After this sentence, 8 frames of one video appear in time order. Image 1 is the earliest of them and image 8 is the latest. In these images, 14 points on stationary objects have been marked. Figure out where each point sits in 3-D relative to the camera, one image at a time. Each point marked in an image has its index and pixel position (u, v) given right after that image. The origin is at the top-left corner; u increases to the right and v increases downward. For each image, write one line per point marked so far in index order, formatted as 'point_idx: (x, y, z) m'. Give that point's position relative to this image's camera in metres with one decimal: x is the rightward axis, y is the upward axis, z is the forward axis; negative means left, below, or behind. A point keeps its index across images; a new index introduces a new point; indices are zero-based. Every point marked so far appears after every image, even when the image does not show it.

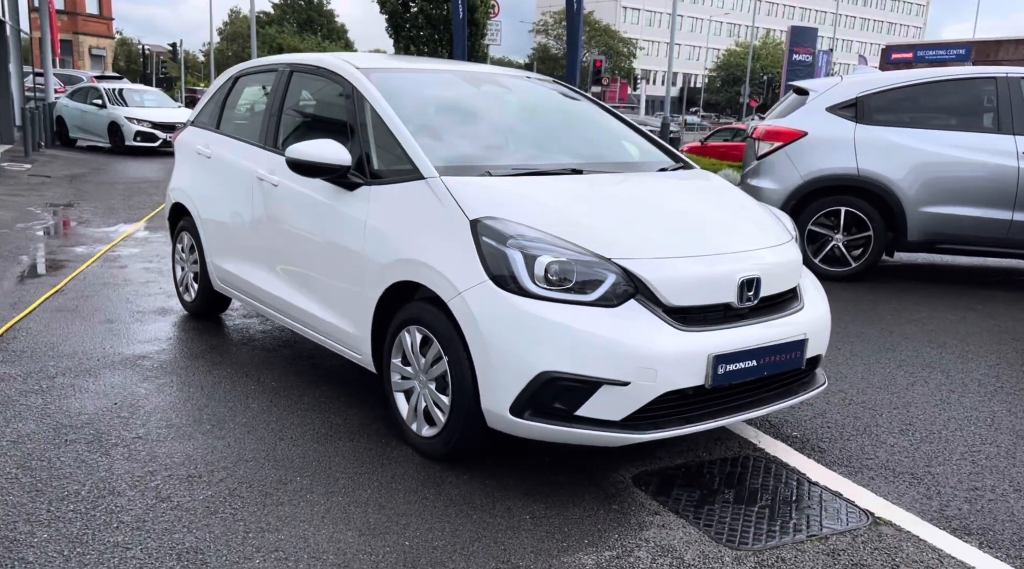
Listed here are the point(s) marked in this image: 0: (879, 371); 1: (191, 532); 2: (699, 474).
0: (+2.1, -0.5, +4.5) m
1: (-1.0, -0.8, +2.4) m
2: (+0.7, -0.7, +3.1) m
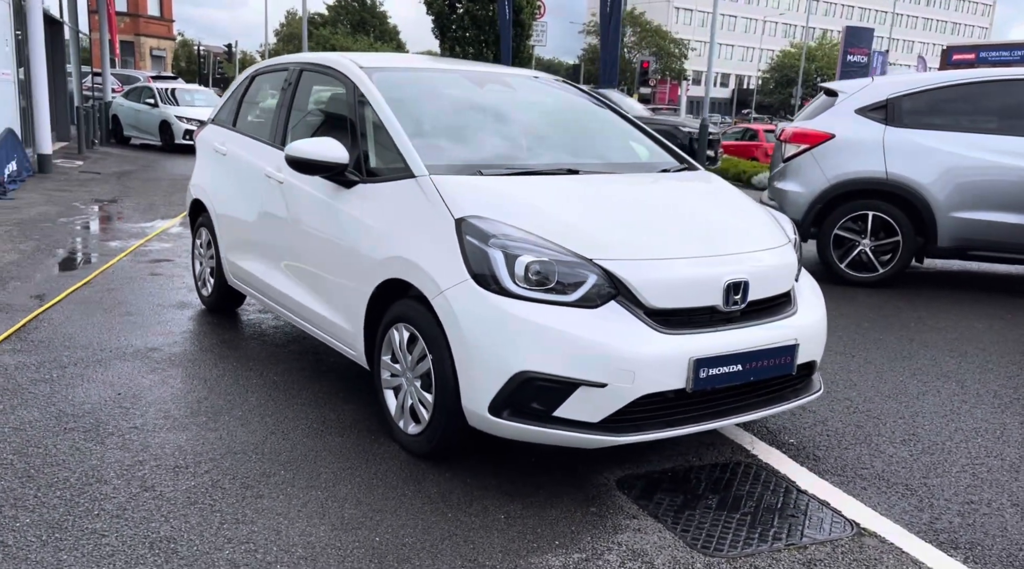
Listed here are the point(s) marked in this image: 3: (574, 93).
0: (+2.1, -0.5, +4.4) m
1: (-1.1, -0.7, +2.5) m
2: (+0.7, -0.7, +3.0) m
3: (+0.3, +1.1, +4.5) m
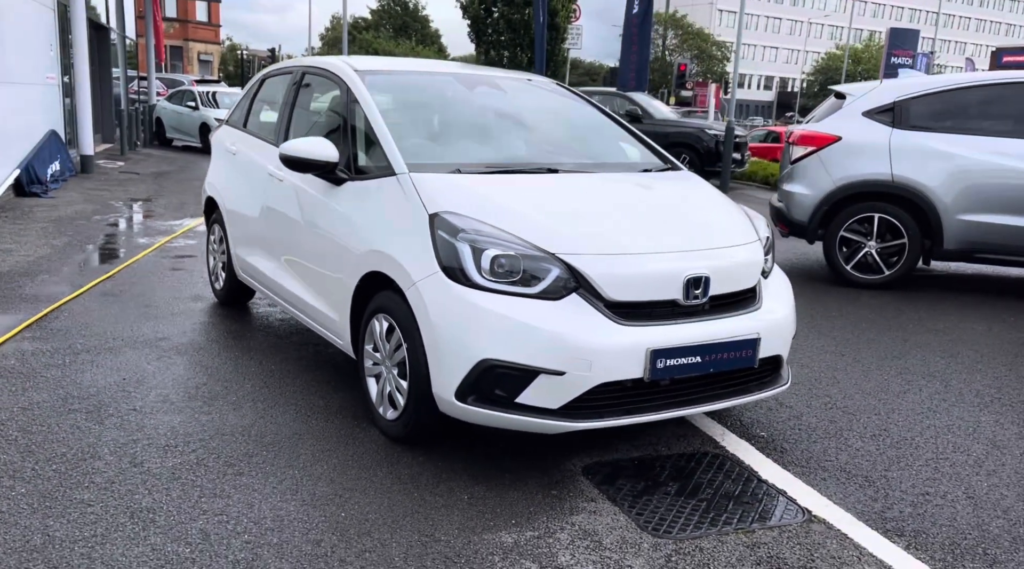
0: (+2.0, -0.5, +4.4) m
1: (-1.2, -0.7, +2.7) m
2: (+0.5, -0.7, +3.1) m
3: (+0.3, +1.1, +4.7) m
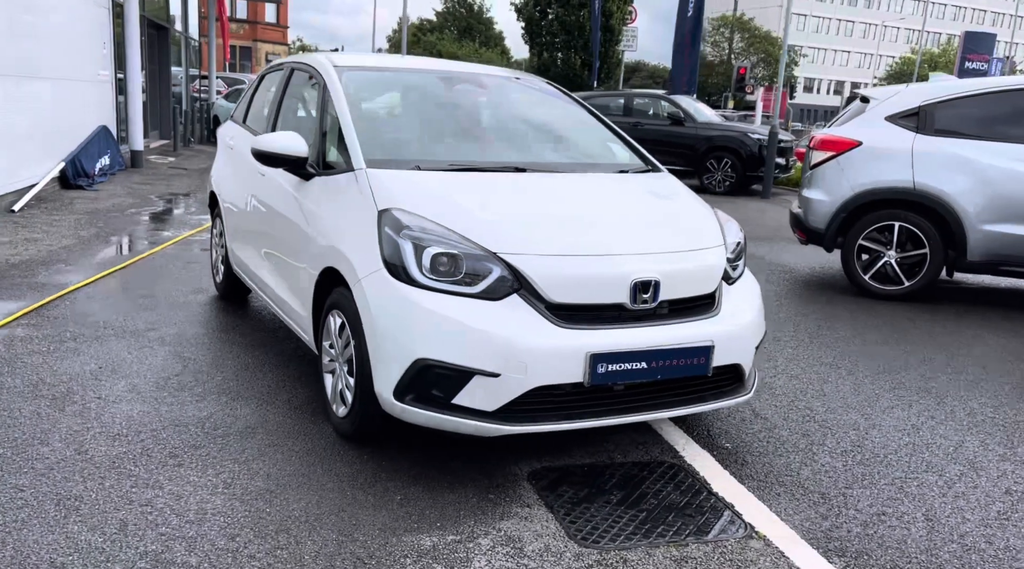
0: (+1.9, -0.6, +4.2) m
1: (-1.4, -0.7, +2.7) m
2: (+0.3, -0.7, +3.1) m
3: (+0.2, +1.1, +4.6) m
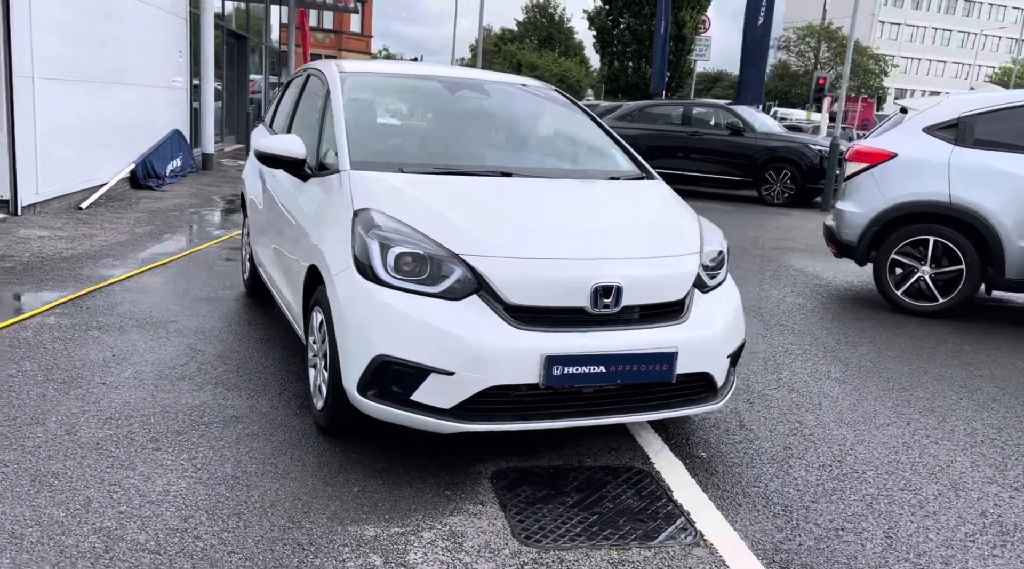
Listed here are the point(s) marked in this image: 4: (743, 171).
0: (+1.8, -0.6, +4.1) m
1: (-1.6, -0.6, +2.9) m
2: (+0.2, -0.7, +3.1) m
3: (+0.3, +1.1, +4.6) m
4: (+4.4, +2.1, +14.9) m
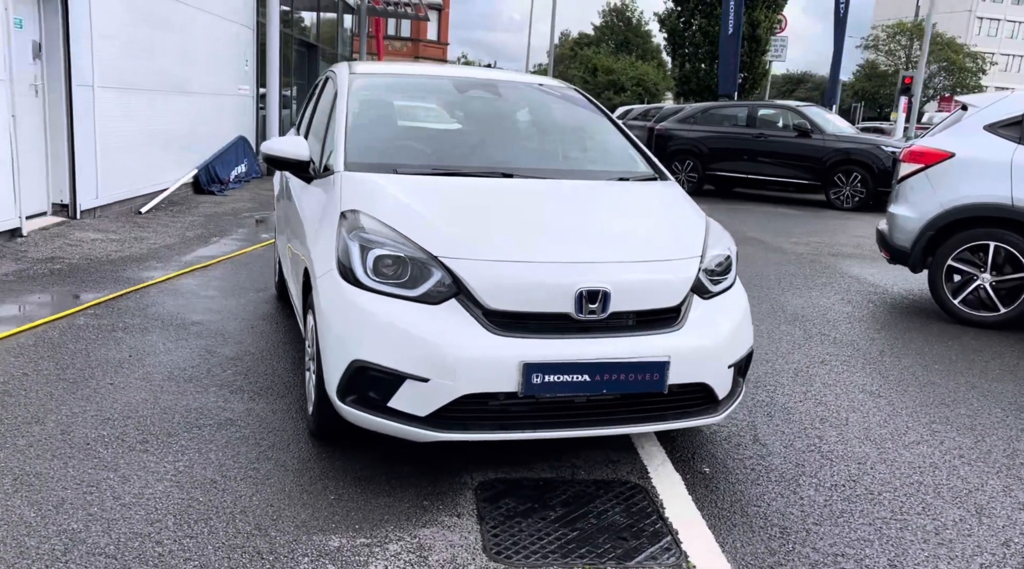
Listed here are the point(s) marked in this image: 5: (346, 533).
0: (+1.9, -0.7, +3.9) m
1: (-1.7, -0.6, +2.9) m
2: (+0.1, -0.8, +3.0) m
3: (+0.4, +1.0, +4.5) m
4: (+5.4, +2.0, +14.3) m
5: (-0.5, -0.8, +2.5) m
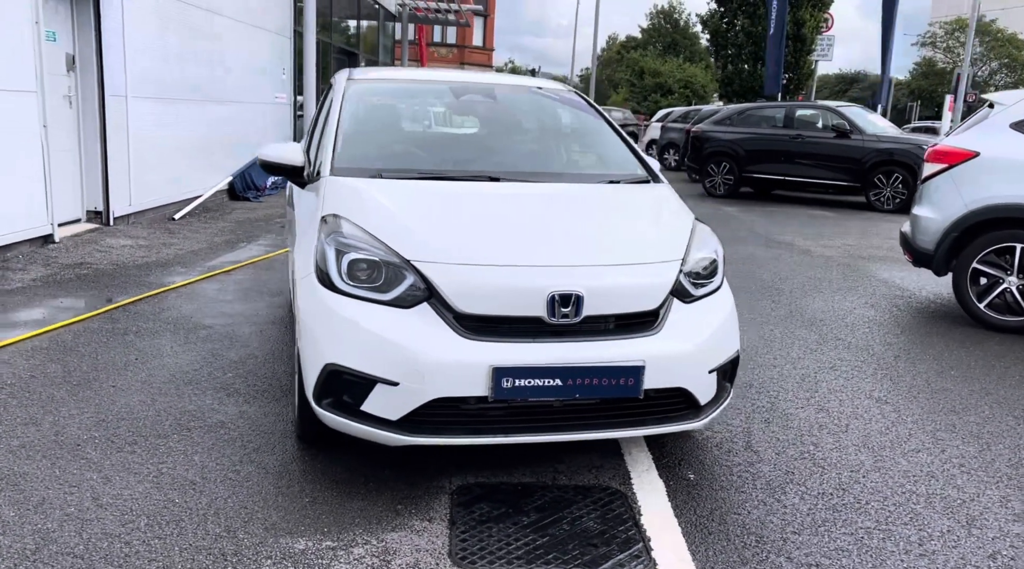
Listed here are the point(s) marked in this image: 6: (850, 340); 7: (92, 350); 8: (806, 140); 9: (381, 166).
0: (+1.8, -0.7, +3.7) m
1: (-1.8, -0.6, +3.0) m
2: (+0.1, -0.8, +2.9) m
3: (+0.4, +1.0, +4.5) m
4: (+5.9, +1.9, +14.0) m
5: (-0.6, -0.8, +2.5) m
6: (+2.4, -0.4, +5.6) m
7: (-2.4, -0.4, +4.5) m
8: (+5.2, +2.6, +14.4) m
9: (-0.6, +0.5, +3.6) m
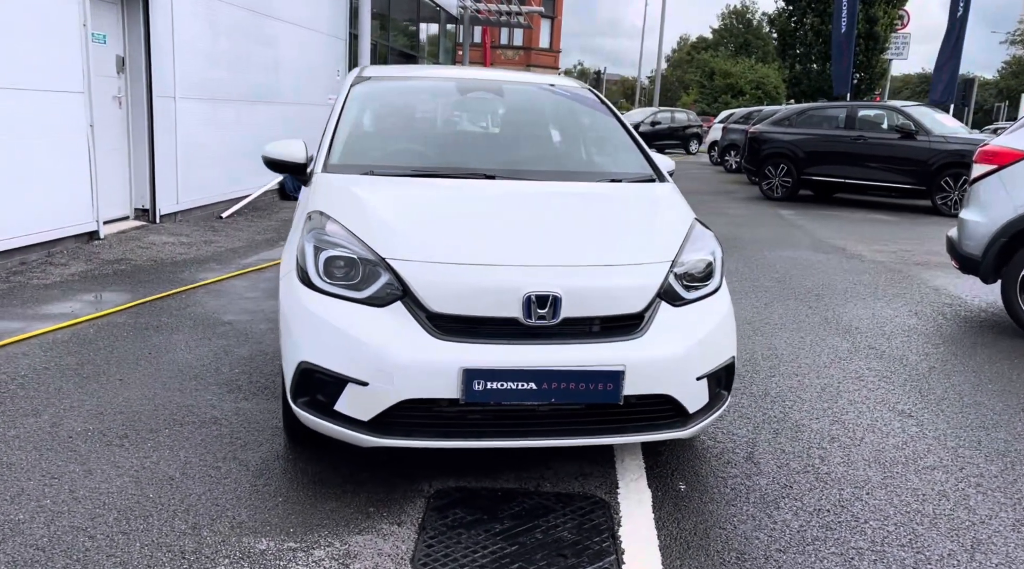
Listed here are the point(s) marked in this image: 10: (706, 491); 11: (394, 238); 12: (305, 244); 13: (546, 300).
0: (+1.8, -0.7, +3.5) m
1: (-1.8, -0.6, +3.0) m
2: (0.0, -0.8, +2.9) m
3: (+0.4, +1.0, +4.4) m
4: (+6.6, +1.8, +13.5) m
5: (-0.7, -0.8, +2.5) m
6: (+2.5, -0.4, +5.4) m
7: (-2.3, -0.3, +4.6) m
8: (+6.0, +2.5, +13.9) m
9: (-0.6, +0.5, +3.6) m
10: (+0.7, -0.8, +3.0) m
11: (-0.4, +0.2, +2.8) m
12: (-0.8, +0.1, +2.9) m
13: (+0.1, -0.1, +2.7) m
